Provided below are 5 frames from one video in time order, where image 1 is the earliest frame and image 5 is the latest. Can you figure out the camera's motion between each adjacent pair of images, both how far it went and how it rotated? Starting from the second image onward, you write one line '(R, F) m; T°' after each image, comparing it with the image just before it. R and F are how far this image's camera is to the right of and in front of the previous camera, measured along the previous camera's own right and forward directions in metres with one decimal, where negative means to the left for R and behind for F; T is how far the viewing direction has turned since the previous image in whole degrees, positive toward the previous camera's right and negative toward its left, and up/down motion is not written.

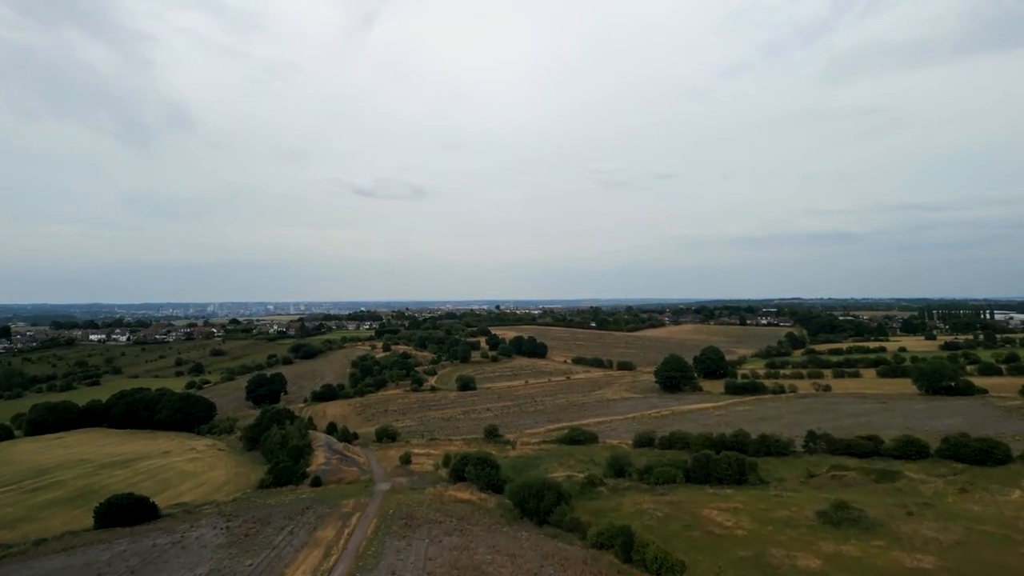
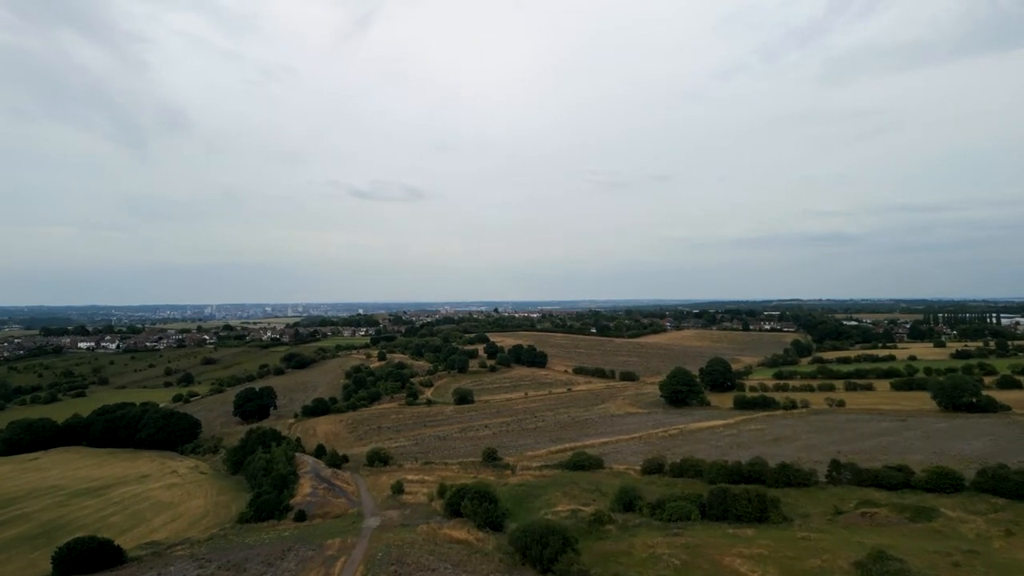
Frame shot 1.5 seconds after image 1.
(-0.1, +1.9) m; 0°
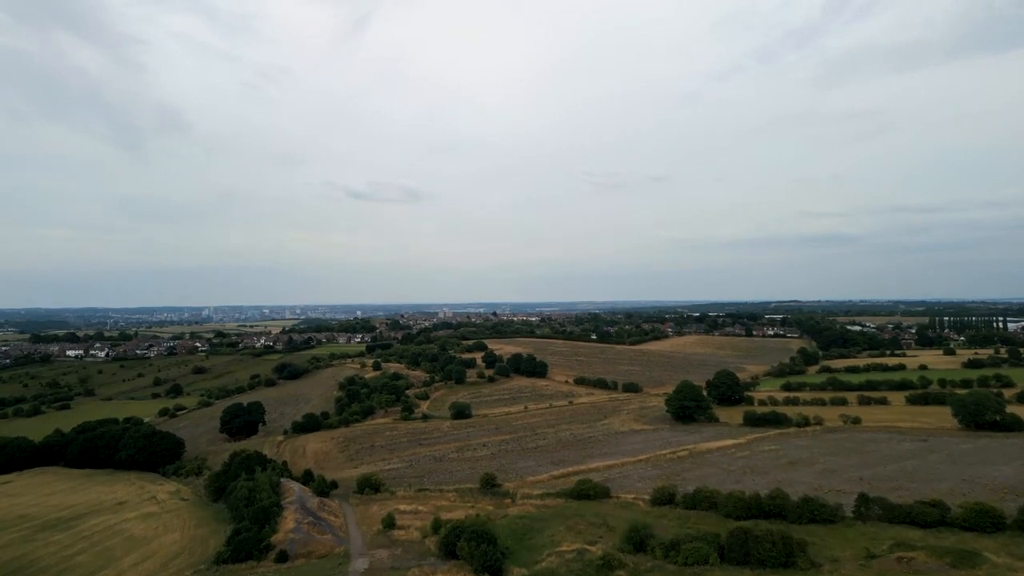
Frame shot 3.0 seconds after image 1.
(-0.1, +1.9) m; 0°
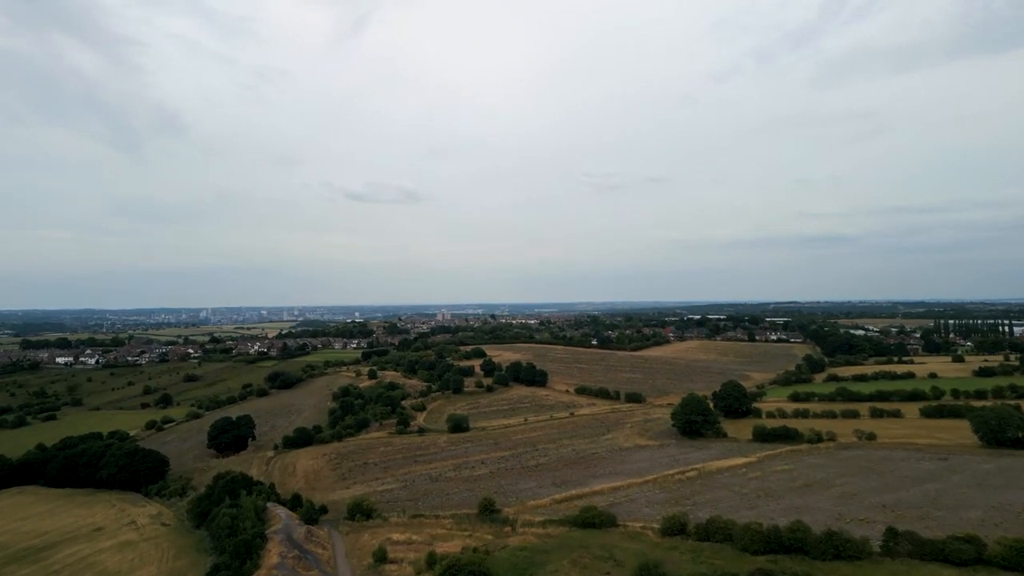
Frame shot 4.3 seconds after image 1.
(-0.1, +1.6) m; 0°
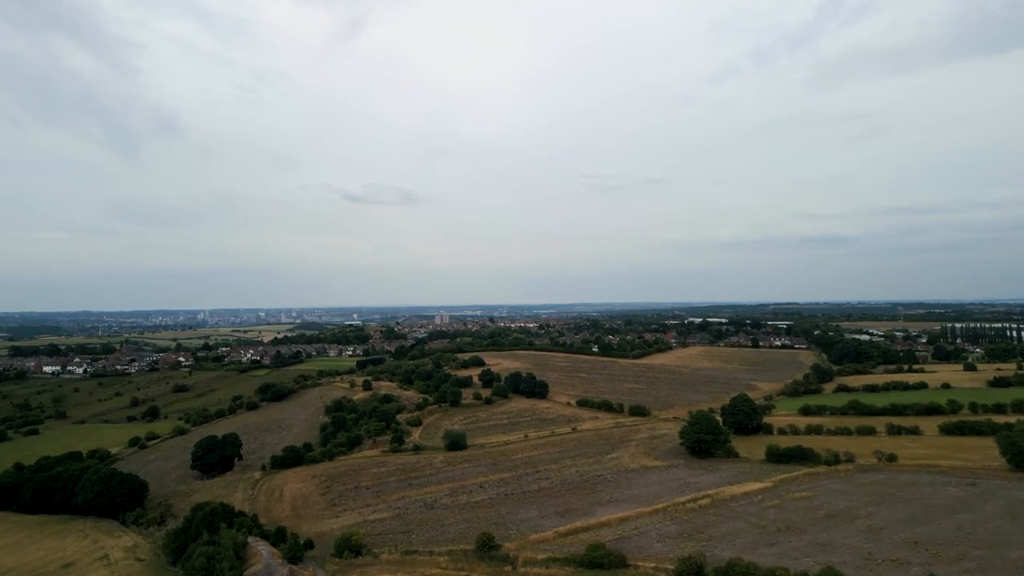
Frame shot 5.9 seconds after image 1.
(-0.1, +2.0) m; 0°
